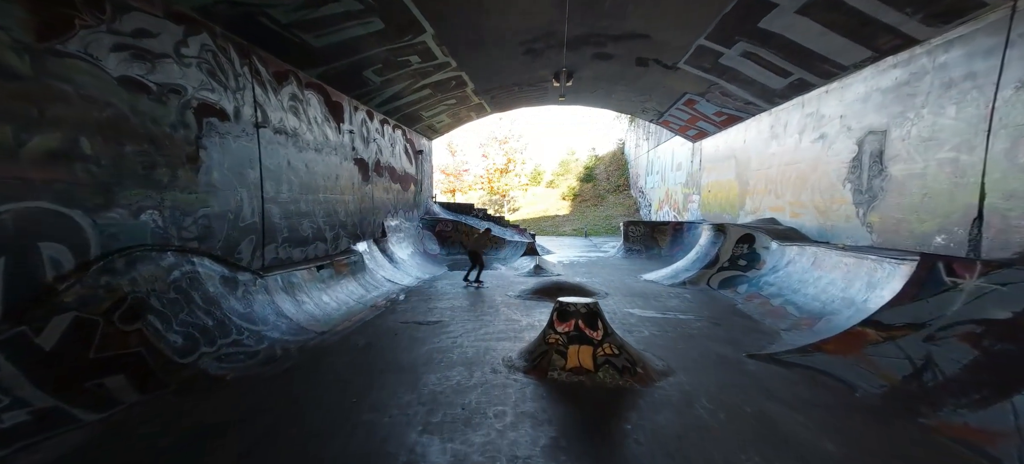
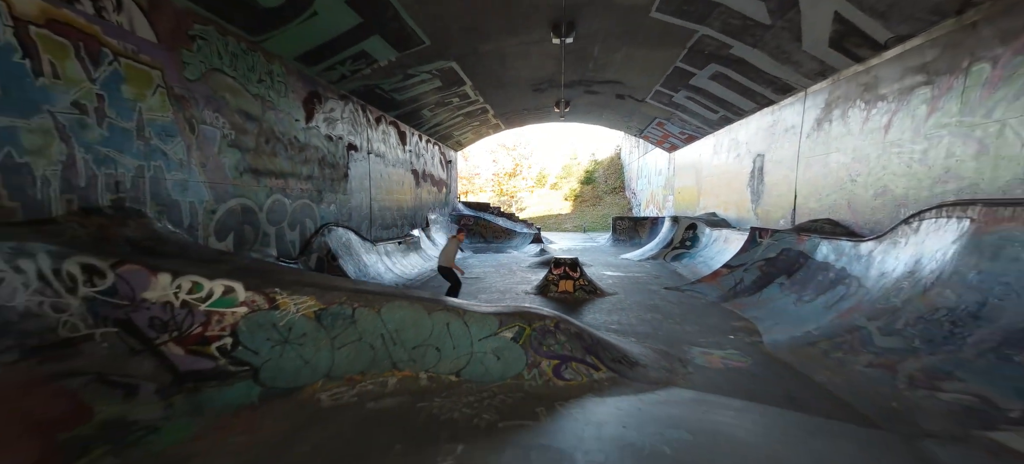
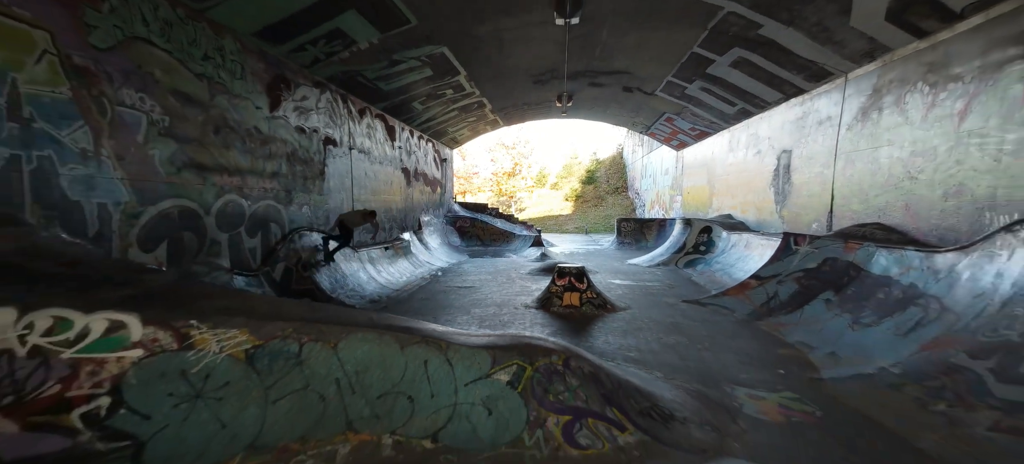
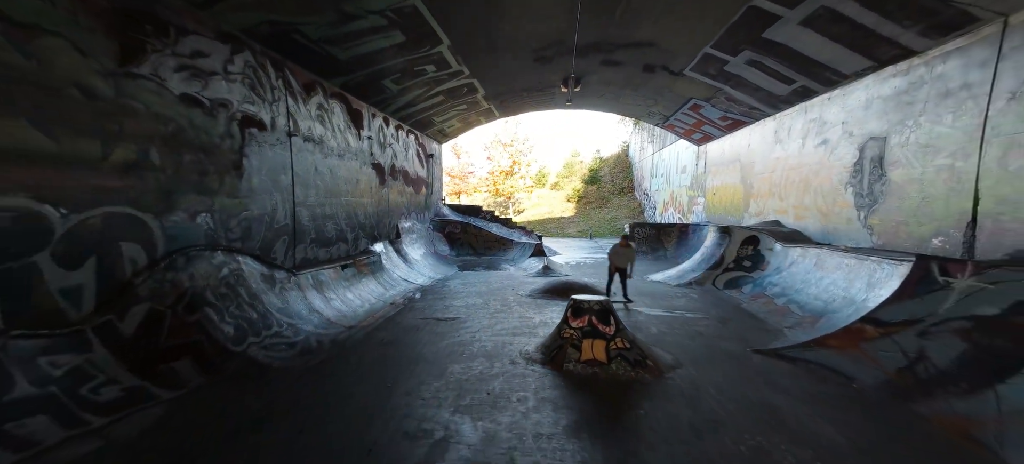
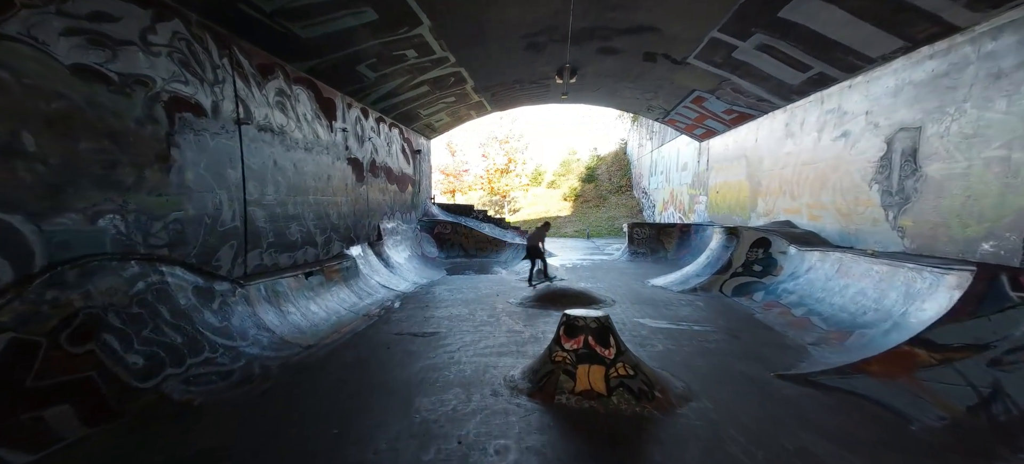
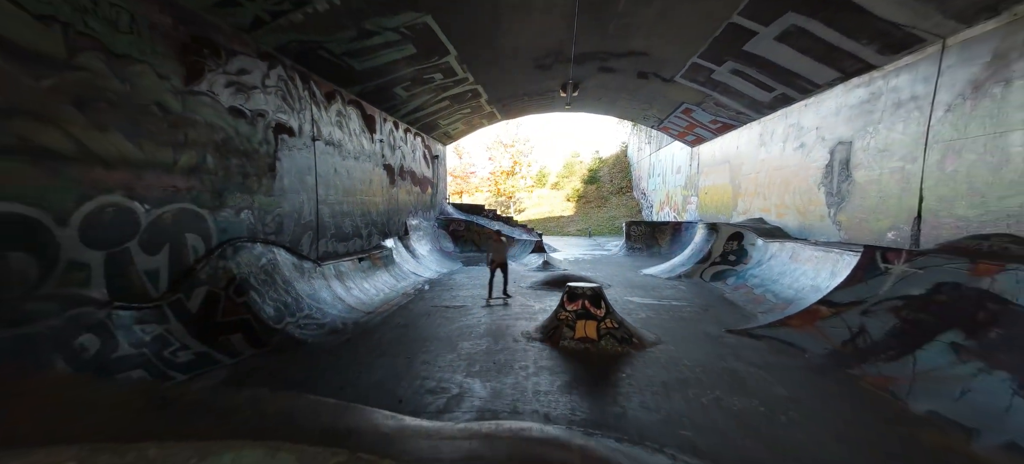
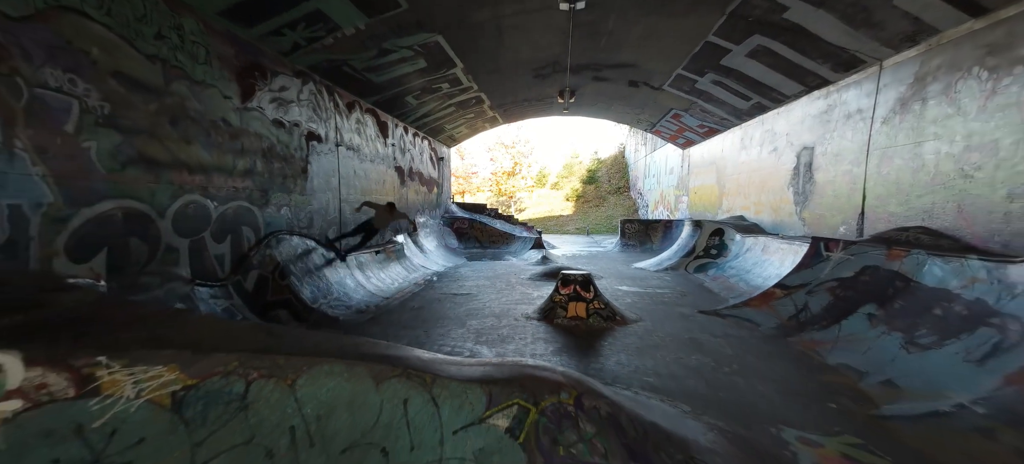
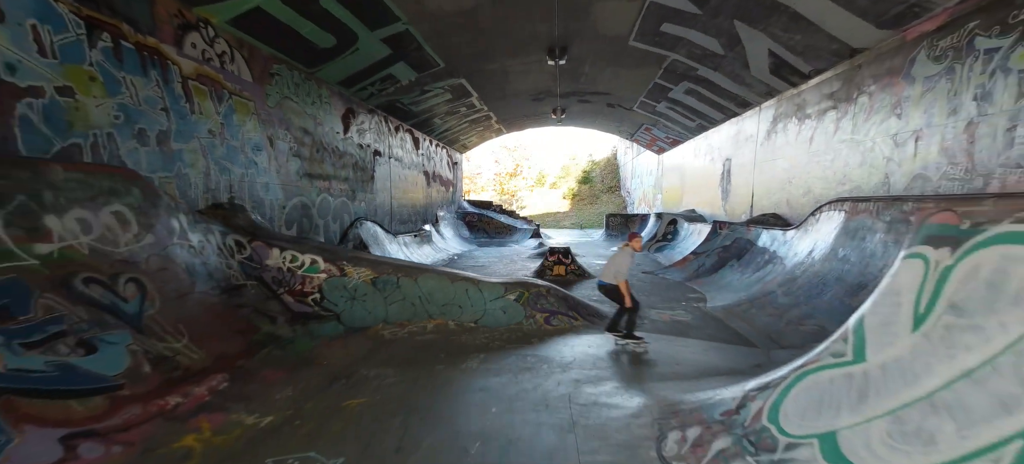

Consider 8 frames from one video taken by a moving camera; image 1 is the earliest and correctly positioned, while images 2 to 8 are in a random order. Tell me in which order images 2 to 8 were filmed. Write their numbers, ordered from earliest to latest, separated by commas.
5, 4, 6, 7, 3, 2, 8
